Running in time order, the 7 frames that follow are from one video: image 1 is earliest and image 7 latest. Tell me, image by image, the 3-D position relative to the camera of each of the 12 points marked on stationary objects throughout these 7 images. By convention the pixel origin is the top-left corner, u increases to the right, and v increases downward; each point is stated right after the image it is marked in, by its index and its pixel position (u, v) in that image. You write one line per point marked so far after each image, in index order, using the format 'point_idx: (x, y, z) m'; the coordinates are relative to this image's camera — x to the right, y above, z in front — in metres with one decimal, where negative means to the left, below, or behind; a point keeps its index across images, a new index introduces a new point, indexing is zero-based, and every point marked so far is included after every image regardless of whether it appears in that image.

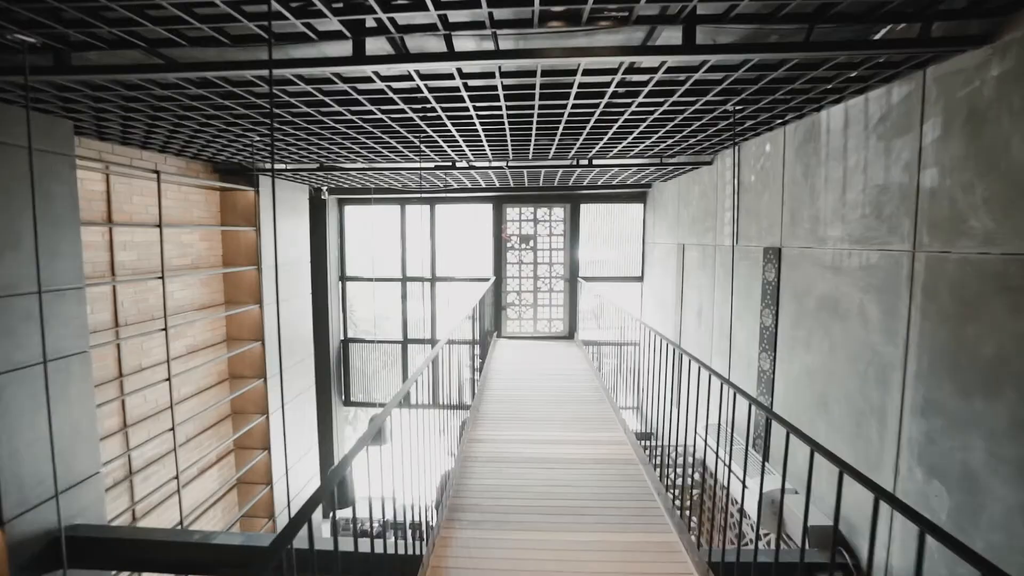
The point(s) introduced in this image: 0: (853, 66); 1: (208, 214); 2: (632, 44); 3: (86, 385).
0: (+1.5, +0.9, +2.6) m
1: (-2.9, +0.7, +5.8) m
2: (+0.5, +1.0, +2.4) m
3: (-2.5, -0.6, +3.5) m
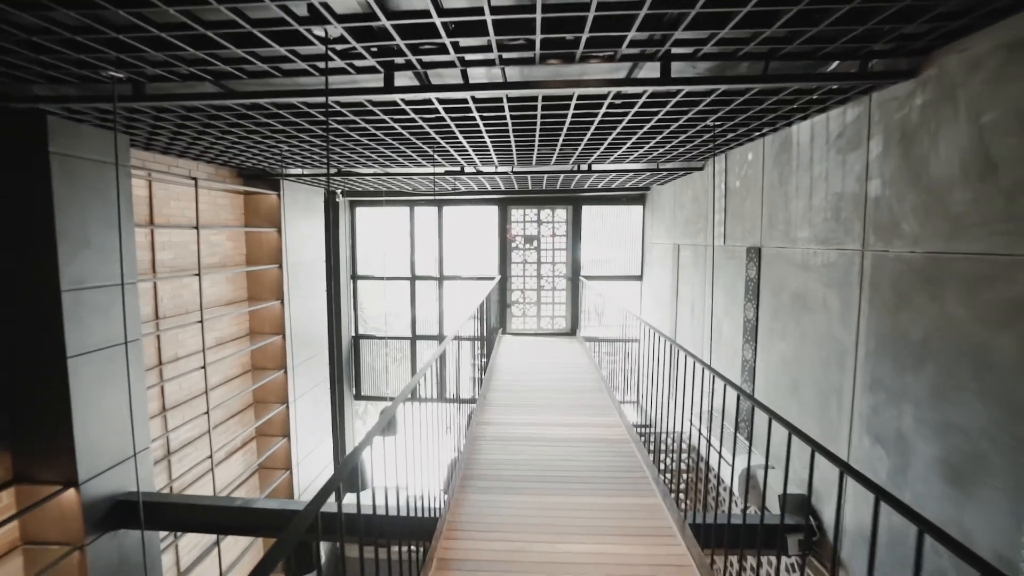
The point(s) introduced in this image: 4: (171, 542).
0: (+1.5, +1.0, +3.0) m
1: (-2.9, +0.7, +6.3) m
2: (+0.5, +1.0, +2.9) m
3: (-2.5, -0.5, +3.9) m
4: (-2.6, -1.9, +4.8) m
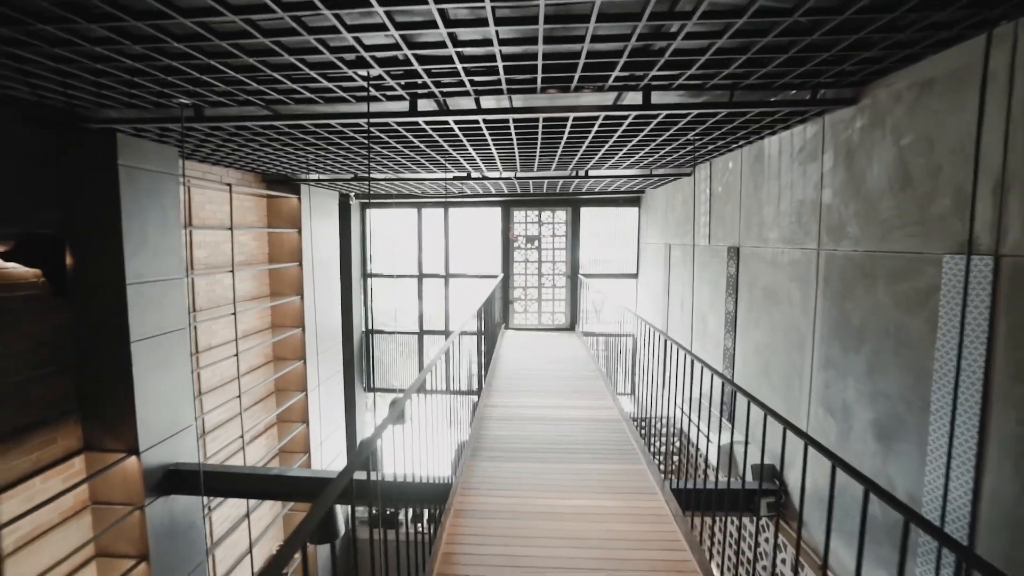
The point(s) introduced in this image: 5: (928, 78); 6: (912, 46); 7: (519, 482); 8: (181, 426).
0: (+1.5, +1.0, +3.5) m
1: (-2.8, +0.8, +6.8) m
2: (+0.5, +1.0, +3.4) m
3: (-2.4, -0.5, +4.4) m
4: (-2.6, -1.9, +5.3) m
5: (+1.7, +0.9, +2.5) m
6: (+1.6, +1.0, +2.5) m
7: (0.0, -1.2, +3.6) m
8: (-2.4, -1.0, +4.4) m
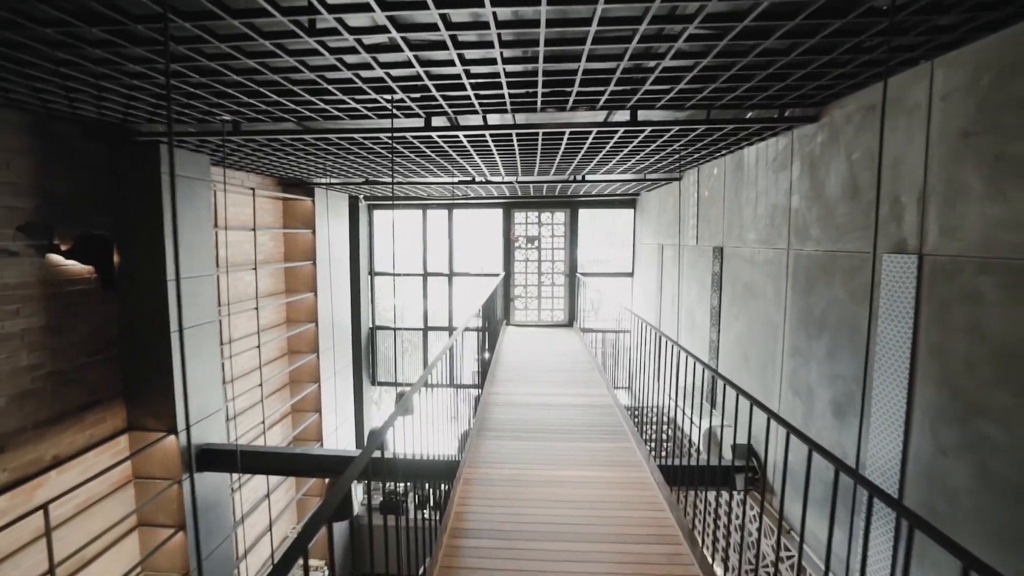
0: (+1.5, +1.0, +3.9) m
1: (-2.8, +0.8, +7.2) m
2: (+0.6, +1.1, +3.8) m
3: (-2.4, -0.5, +4.9) m
4: (-2.5, -1.8, +5.8) m
5: (+1.7, +0.9, +3.0) m
6: (+1.6, +1.0, +2.9) m
7: (+0.1, -1.1, +4.1) m
8: (-2.4, -1.0, +4.8) m
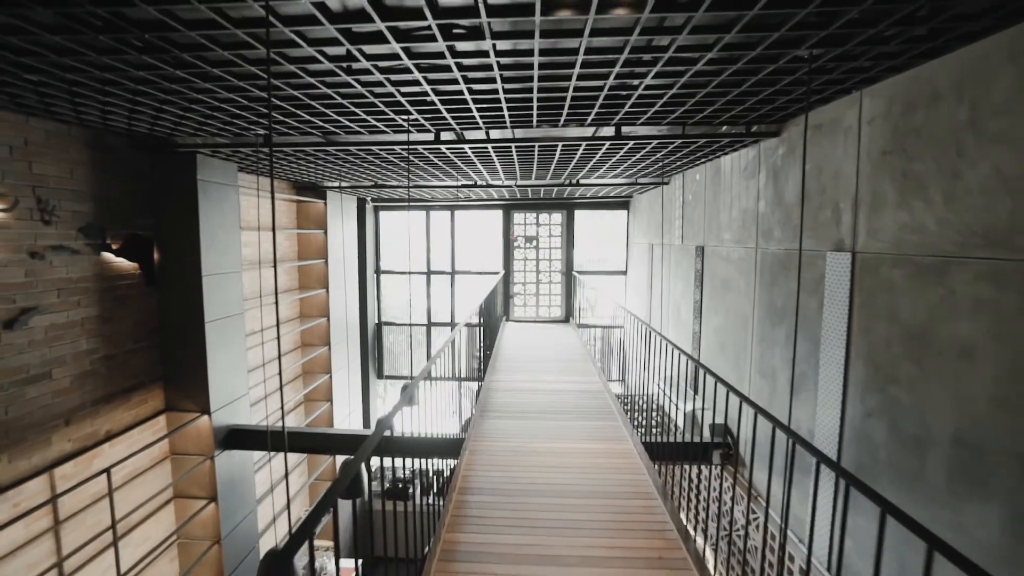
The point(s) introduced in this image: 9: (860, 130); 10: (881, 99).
0: (+1.5, +1.1, +4.4) m
1: (-2.8, +0.9, +7.7) m
2: (+0.5, +1.1, +4.3) m
3: (-2.4, -0.4, +5.4) m
4: (-2.6, -1.8, +6.3) m
5: (+1.7, +0.9, +3.5) m
6: (+1.6, +1.0, +3.4) m
7: (+0.1, -1.1, +4.6) m
8: (-2.4, -0.9, +5.3) m
9: (+1.7, +0.8, +3.0) m
10: (+1.7, +0.9, +2.8) m
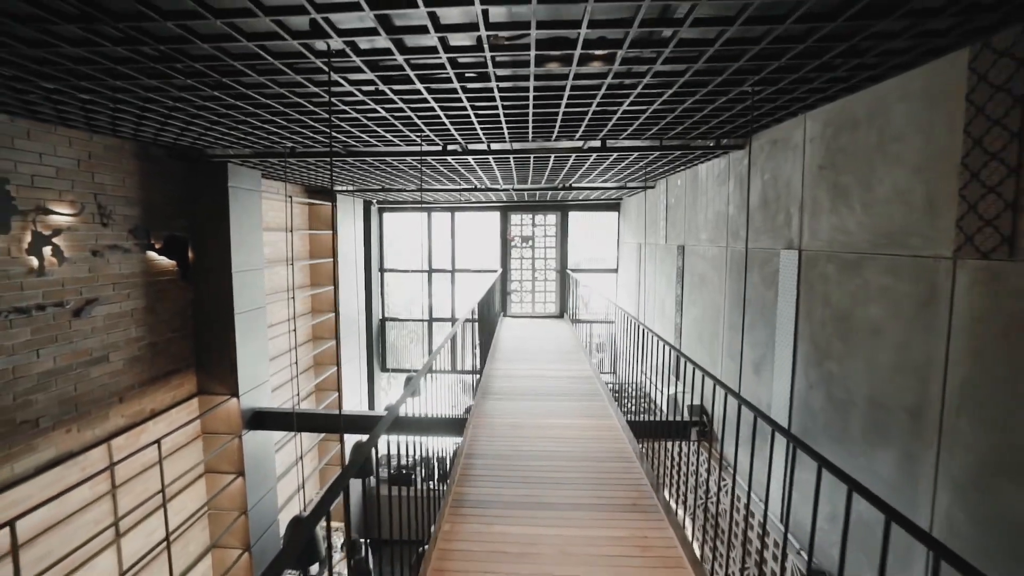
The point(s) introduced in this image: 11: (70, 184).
0: (+1.5, +1.1, +5.0) m
1: (-2.9, +0.9, +8.2) m
2: (+0.5, +1.2, +4.8) m
3: (-2.4, -0.4, +5.9) m
4: (-2.6, -1.7, +6.8) m
5: (+1.7, +1.0, +4.0) m
6: (+1.6, +1.1, +3.9) m
7: (0.0, -1.0, +5.1) m
8: (-2.5, -0.9, +5.9) m
9: (+1.7, +0.8, +3.5) m
10: (+1.7, +0.9, +3.4) m
11: (-2.8, +0.7, +3.9) m
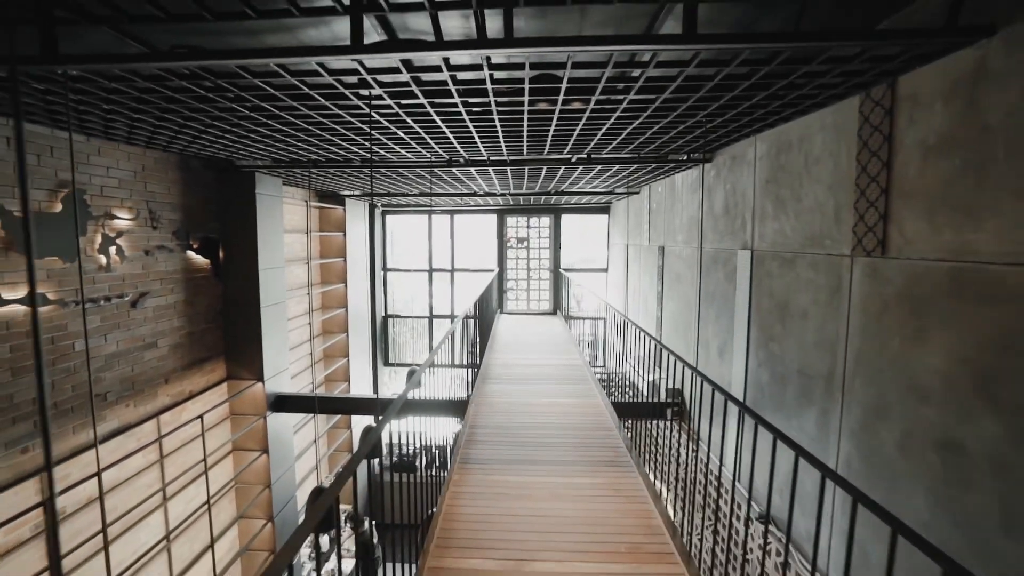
0: (+1.5, +1.2, +5.6) m
1: (-2.9, +0.9, +8.9) m
2: (+0.5, +1.2, +5.5) m
3: (-2.5, -0.3, +6.5) m
4: (-2.6, -1.7, +7.4) m
5: (+1.7, +1.0, +4.7) m
6: (+1.6, +1.1, +4.6) m
7: (0.0, -1.0, +5.7) m
8: (-2.5, -0.9, +6.5) m
9: (+1.7, +0.9, +4.2) m
10: (+1.7, +1.0, +4.0) m
11: (-2.8, +0.7, +4.5) m
